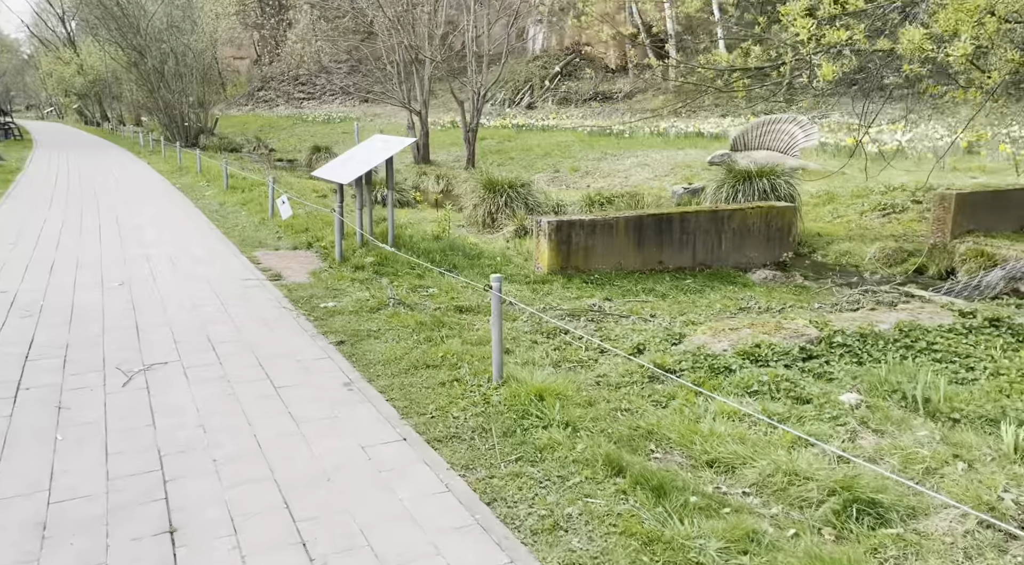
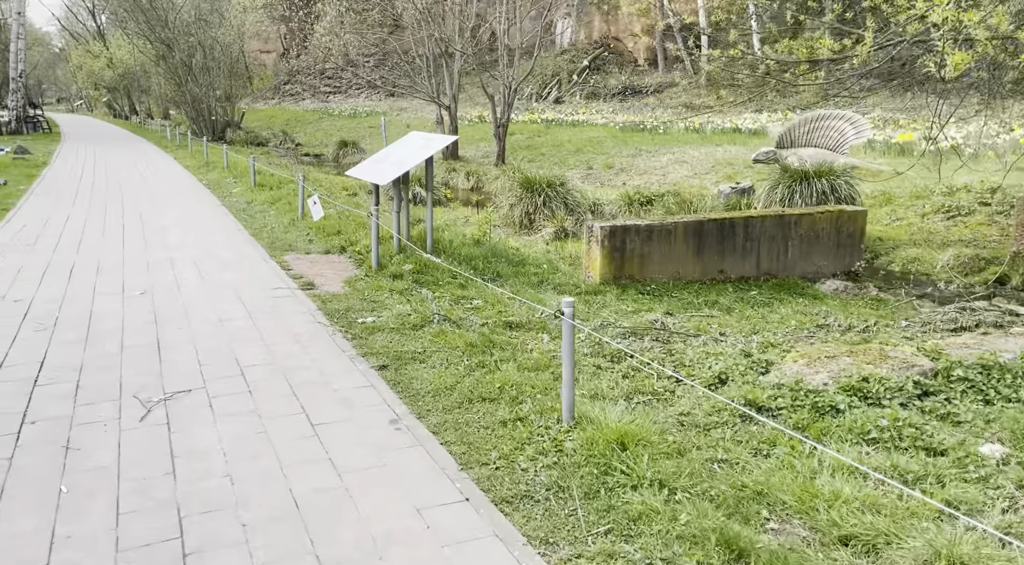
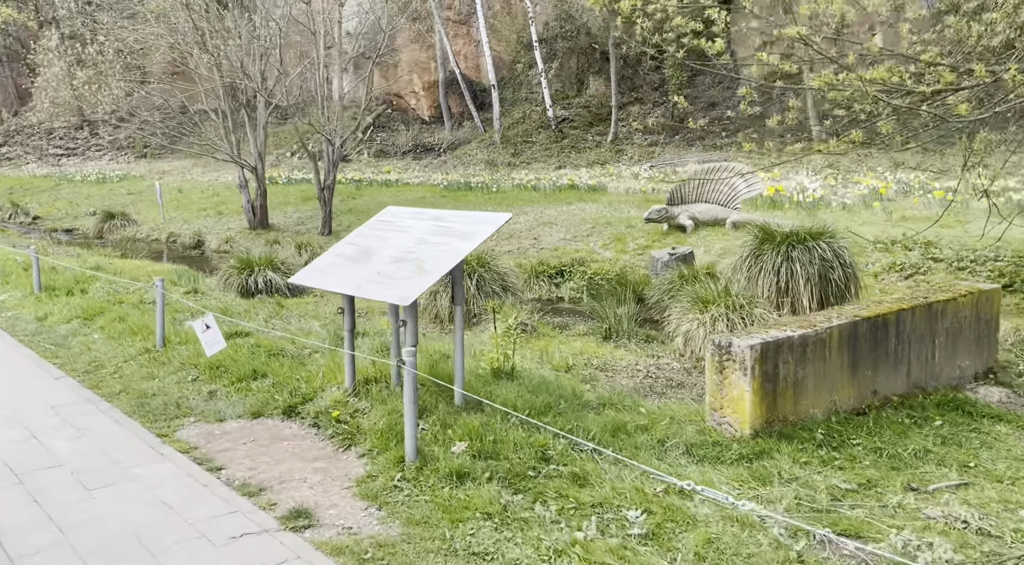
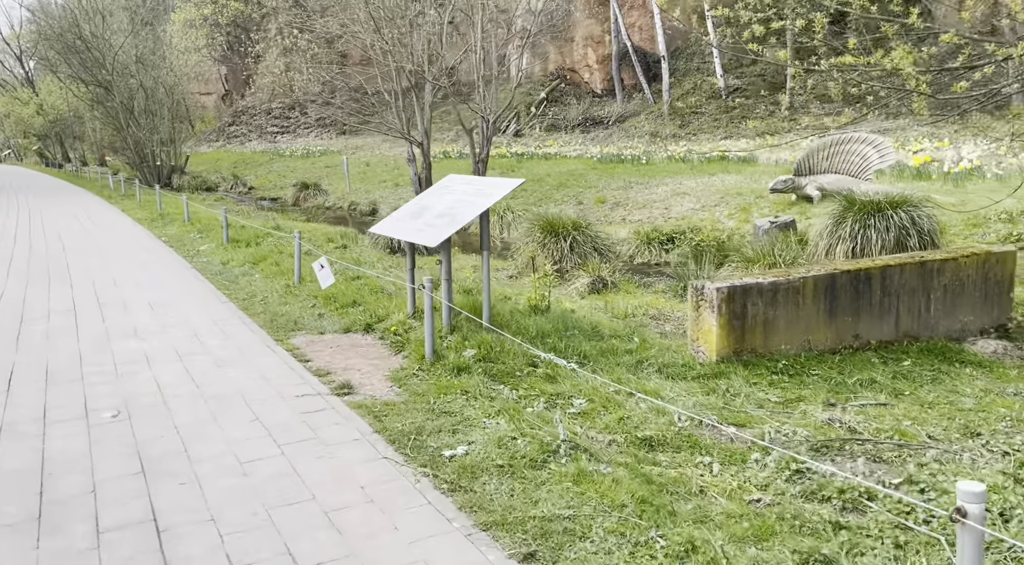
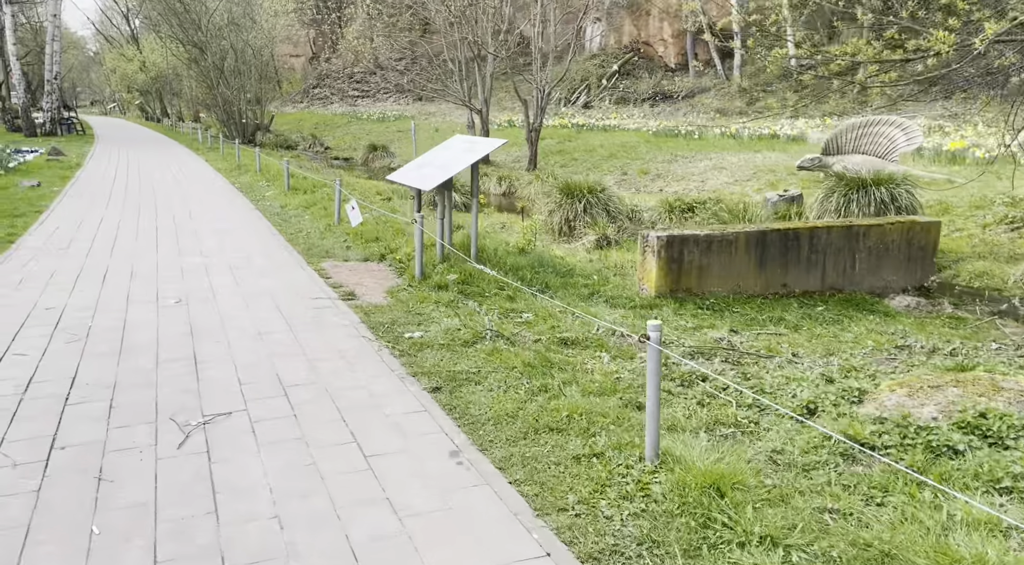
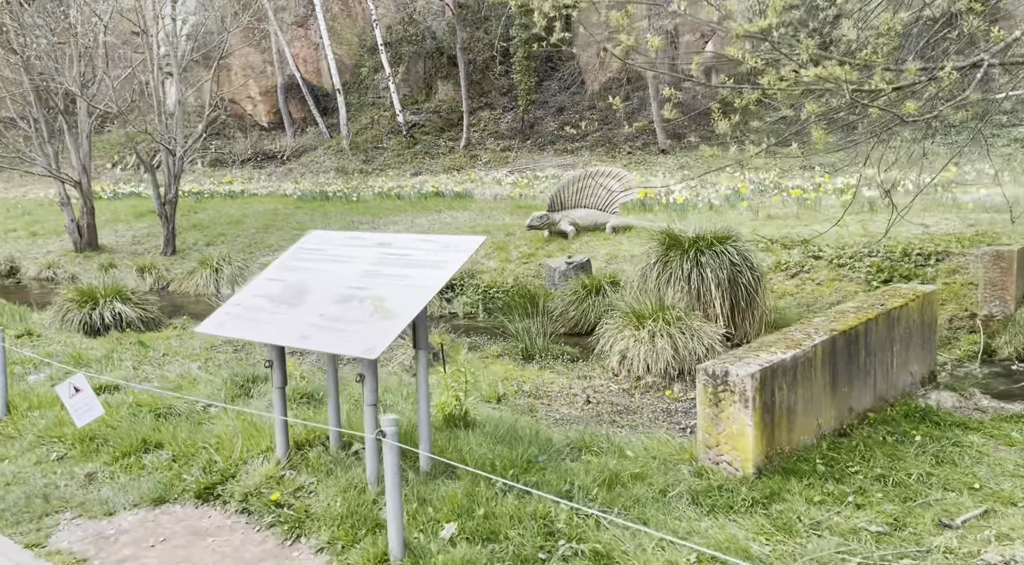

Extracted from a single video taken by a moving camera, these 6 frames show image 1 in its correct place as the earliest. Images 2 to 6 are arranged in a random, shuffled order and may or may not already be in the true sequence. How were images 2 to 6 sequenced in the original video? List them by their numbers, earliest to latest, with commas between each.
2, 5, 4, 3, 6
